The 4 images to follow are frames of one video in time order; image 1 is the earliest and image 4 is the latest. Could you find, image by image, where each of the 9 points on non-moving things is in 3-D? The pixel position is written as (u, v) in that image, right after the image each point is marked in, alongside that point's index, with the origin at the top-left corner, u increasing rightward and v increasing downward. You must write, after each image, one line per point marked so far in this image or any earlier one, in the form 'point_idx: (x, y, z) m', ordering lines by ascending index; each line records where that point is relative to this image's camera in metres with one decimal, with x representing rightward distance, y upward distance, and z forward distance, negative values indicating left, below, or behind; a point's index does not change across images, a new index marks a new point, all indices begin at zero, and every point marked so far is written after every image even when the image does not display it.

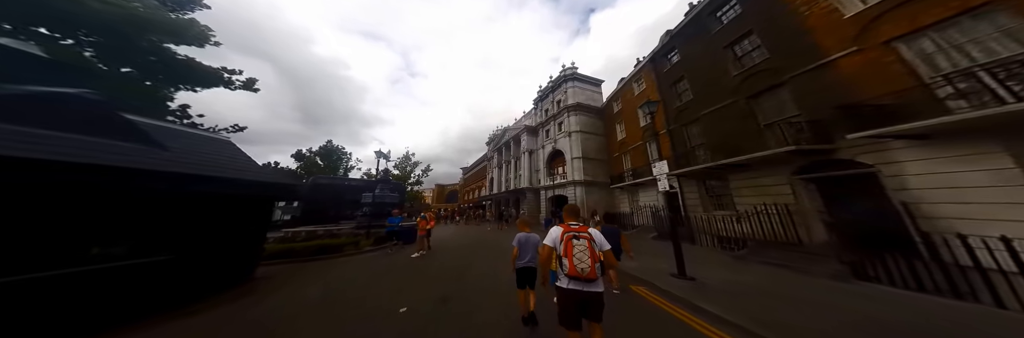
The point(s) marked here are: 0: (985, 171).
0: (+10.1, -0.1, +4.2) m
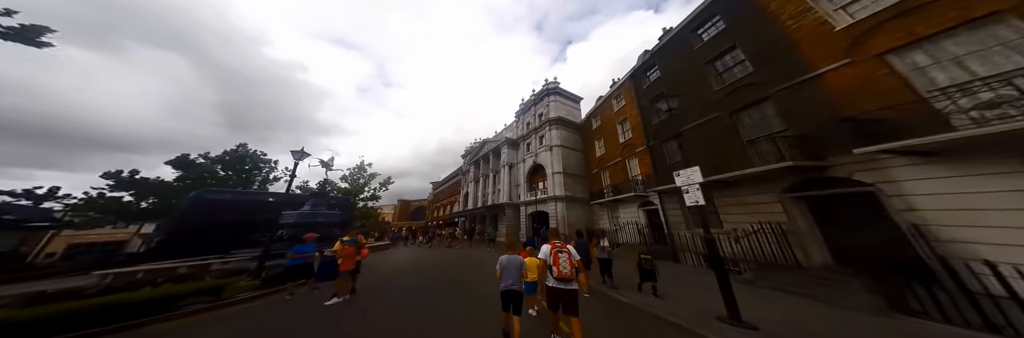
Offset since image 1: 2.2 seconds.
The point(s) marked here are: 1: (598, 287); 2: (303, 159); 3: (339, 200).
0: (+9.8, -0.4, +3.9) m
1: (+3.1, -4.3, +7.0) m
2: (-10.4, +0.5, +9.5) m
3: (-15.9, -3.2, +18.8) m
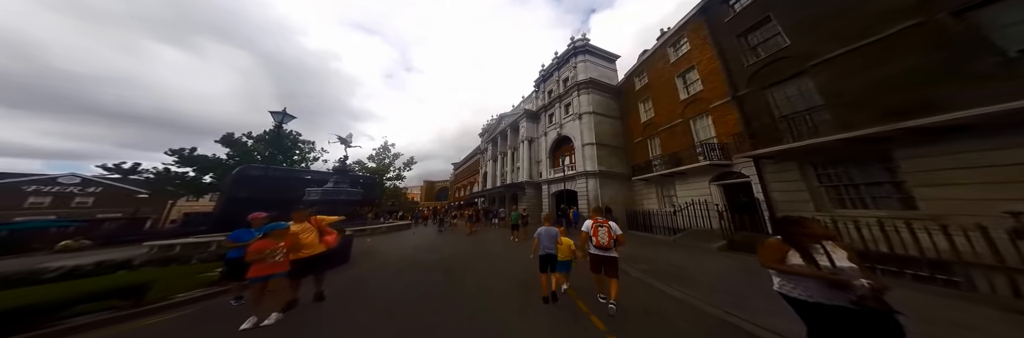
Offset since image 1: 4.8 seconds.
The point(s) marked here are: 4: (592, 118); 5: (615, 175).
0: (+10.5, +0.5, +0.4) m
1: (+4.2, -3.1, +4.5) m
2: (-9.1, +1.8, +7.8) m
3: (-13.5, -0.9, +17.9) m
4: (+7.8, +5.0, +19.3) m
5: (+9.6, -0.6, +18.5) m
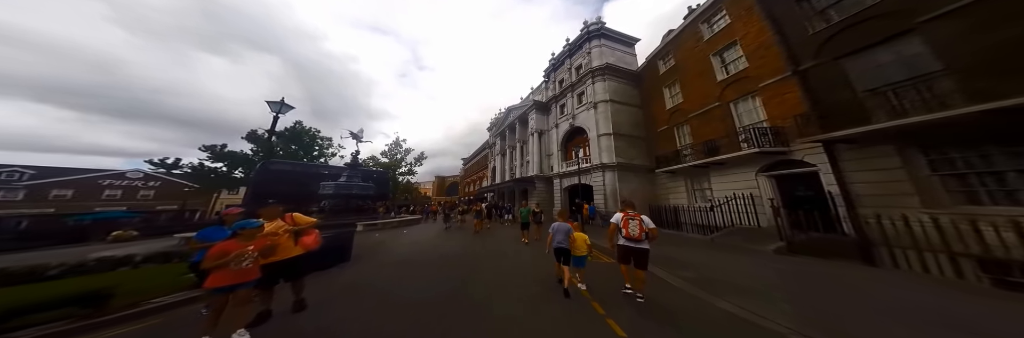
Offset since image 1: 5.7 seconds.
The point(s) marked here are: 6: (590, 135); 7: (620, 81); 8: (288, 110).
0: (+10.8, +0.8, -1.1) m
1: (+4.8, -2.8, +3.4) m
2: (-8.4, +2.1, +7.2) m
3: (-12.3, -0.3, +17.6) m
4: (+9.0, +5.8, +17.8) m
5: (+10.8, +0.1, +17.0) m
6: (+7.6, +3.4, +18.7) m
7: (+10.6, +8.5, +18.7) m
8: (-8.0, +2.2, +7.0) m
